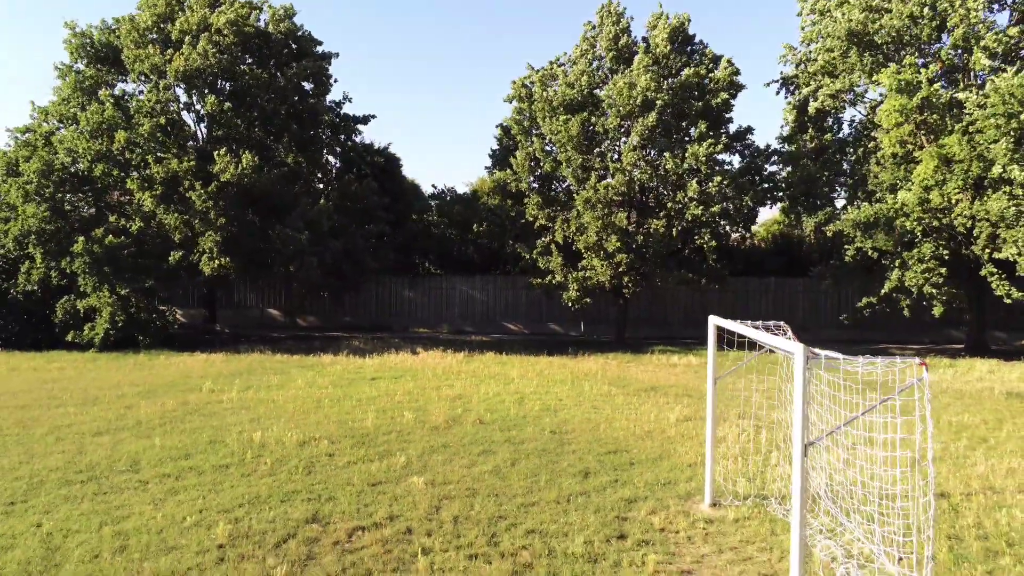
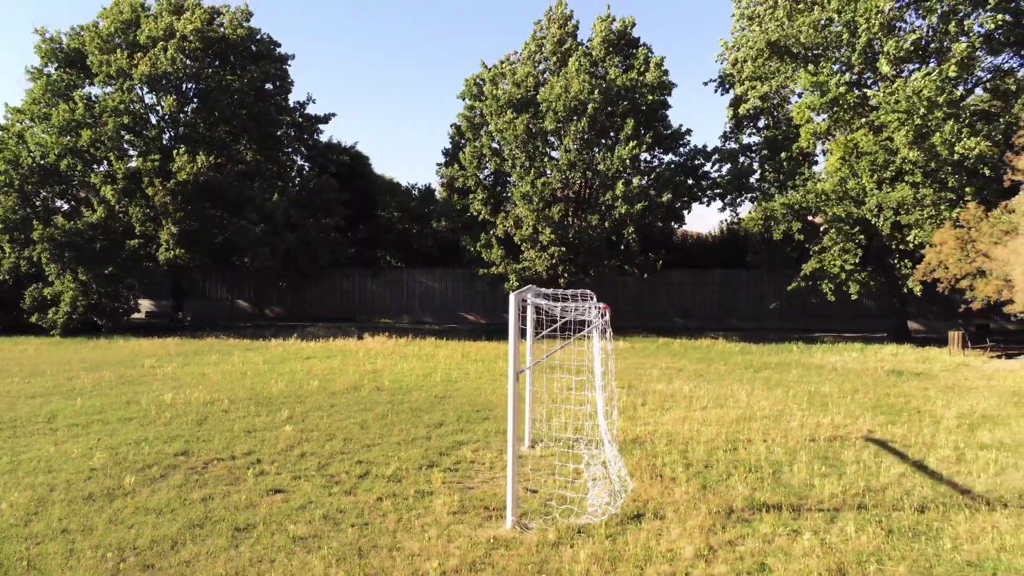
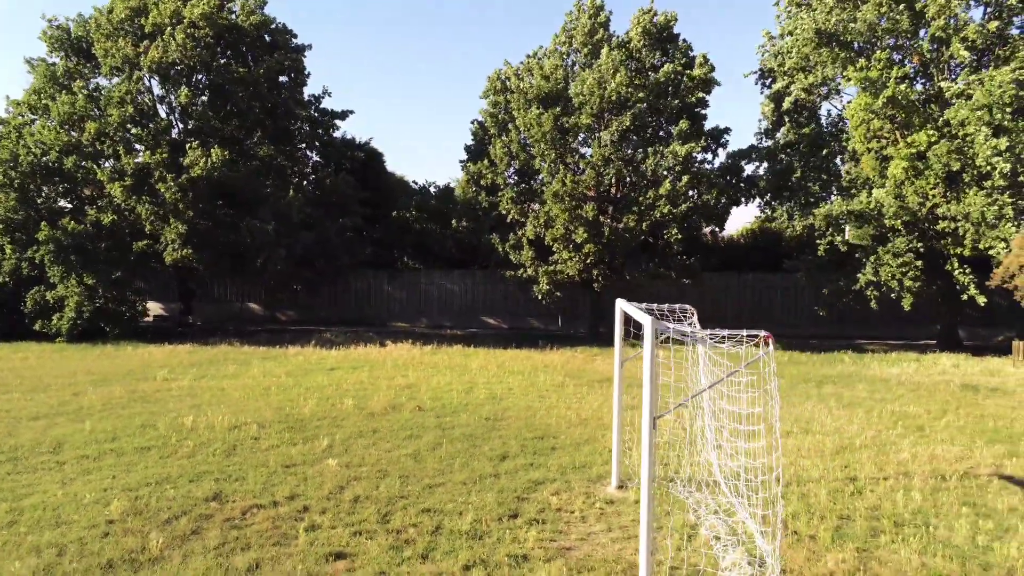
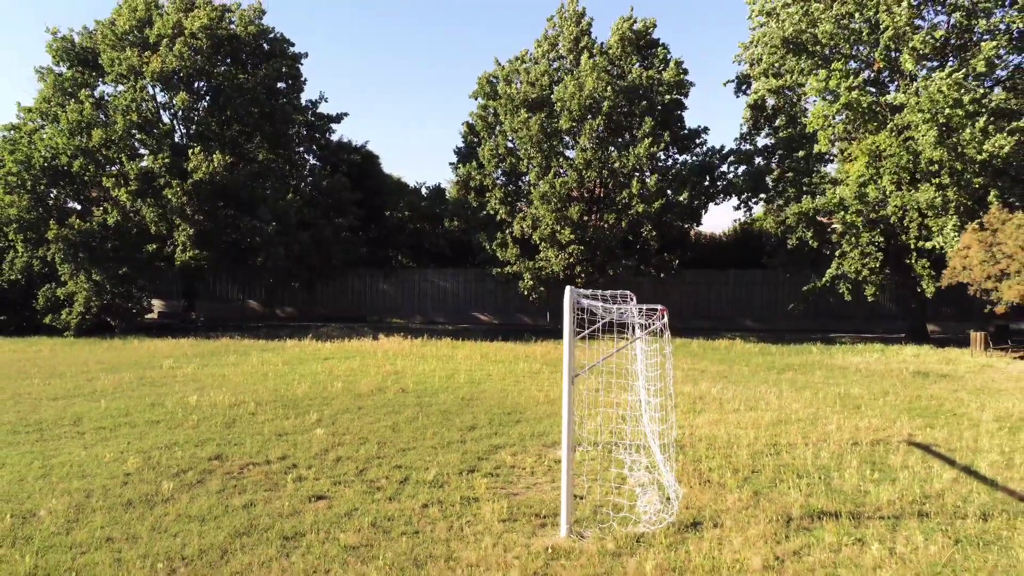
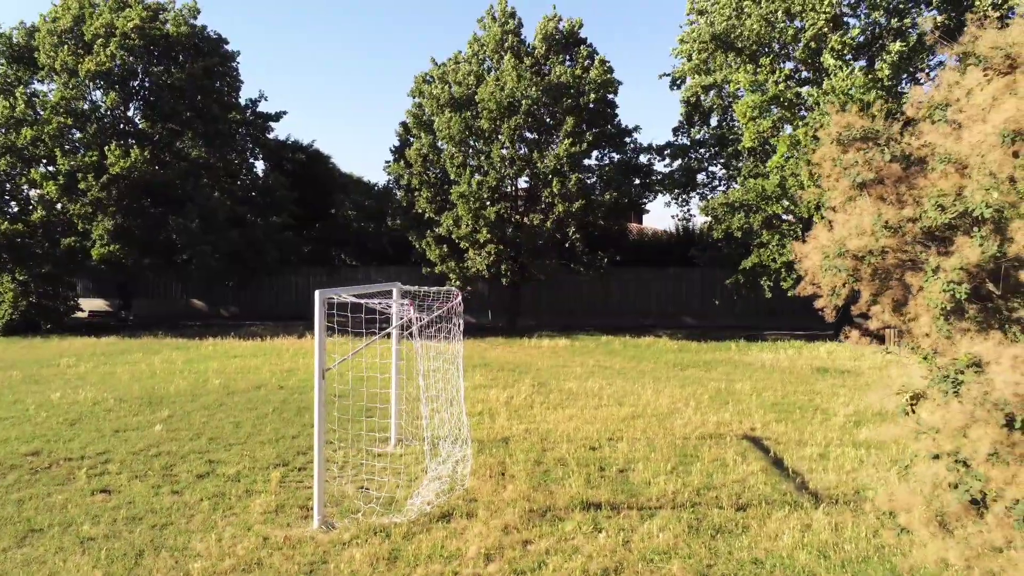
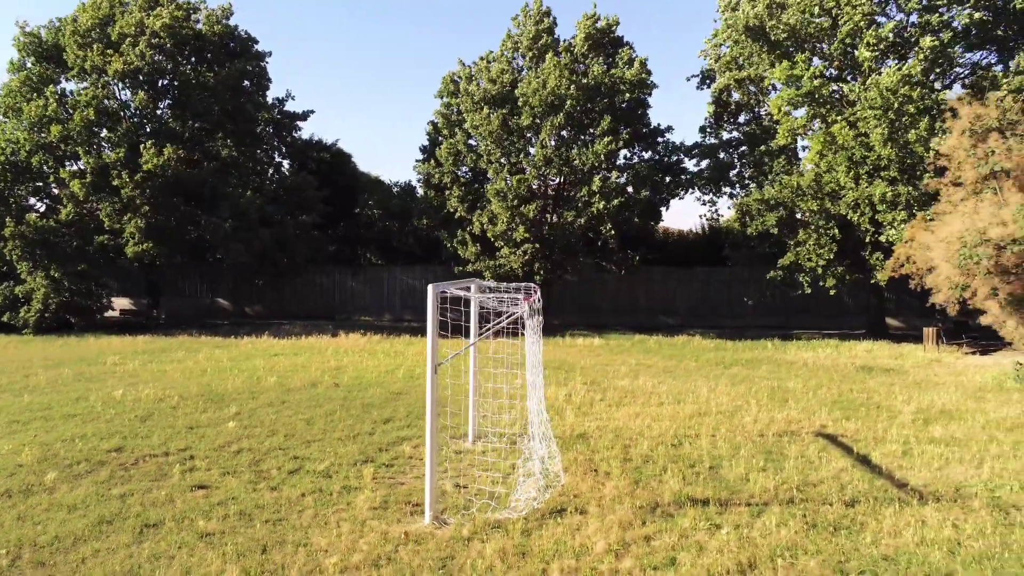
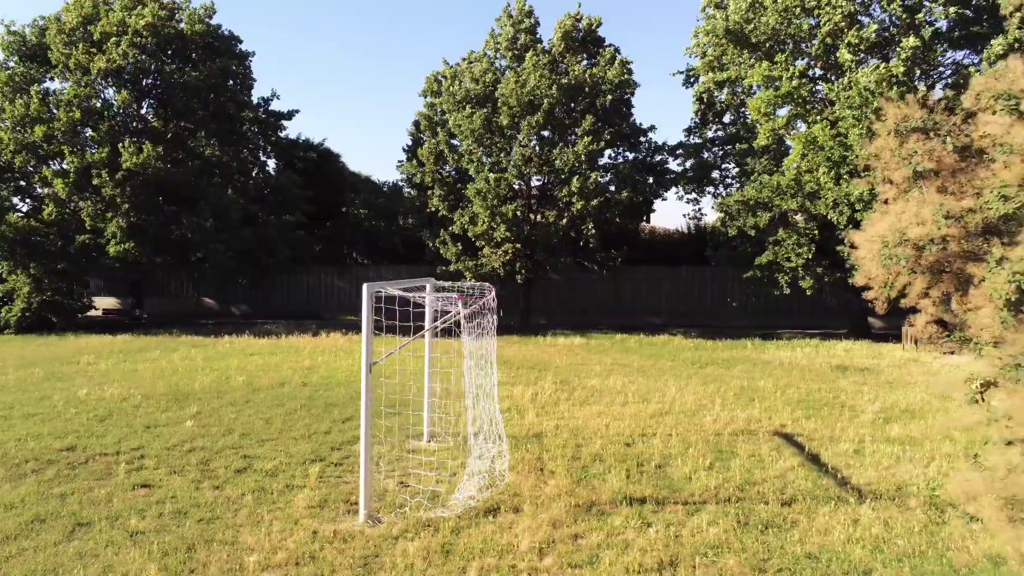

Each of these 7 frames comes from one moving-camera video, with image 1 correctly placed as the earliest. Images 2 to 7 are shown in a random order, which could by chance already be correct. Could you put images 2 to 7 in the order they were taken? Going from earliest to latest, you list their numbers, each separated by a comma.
3, 4, 2, 6, 7, 5
